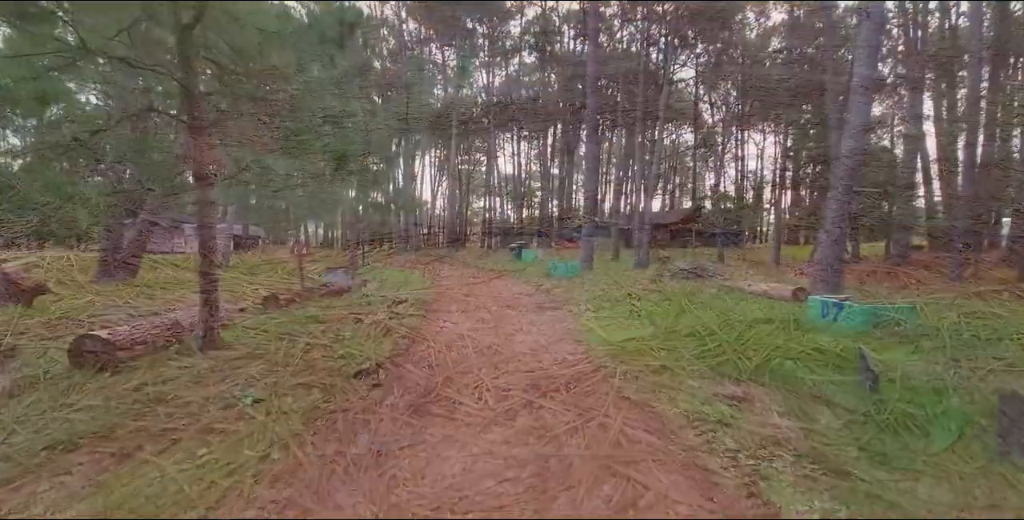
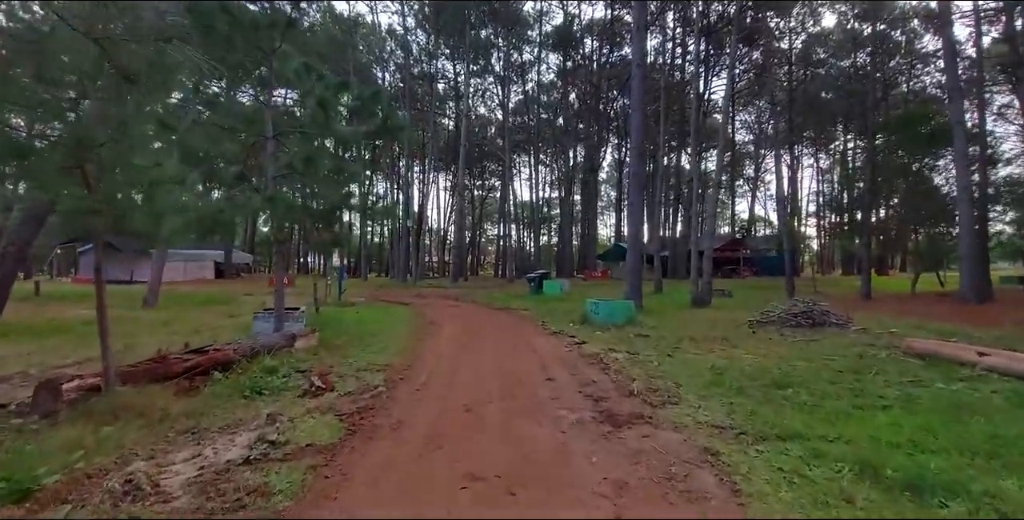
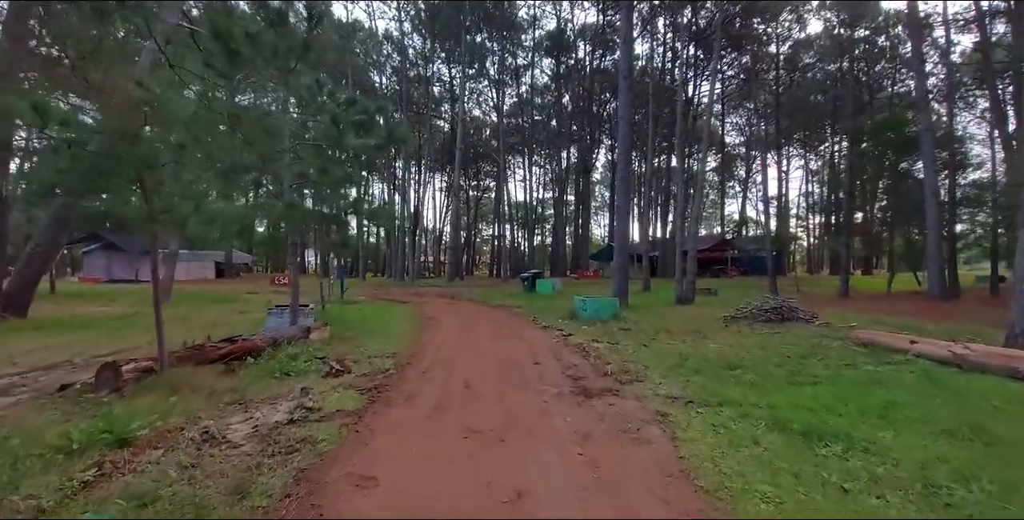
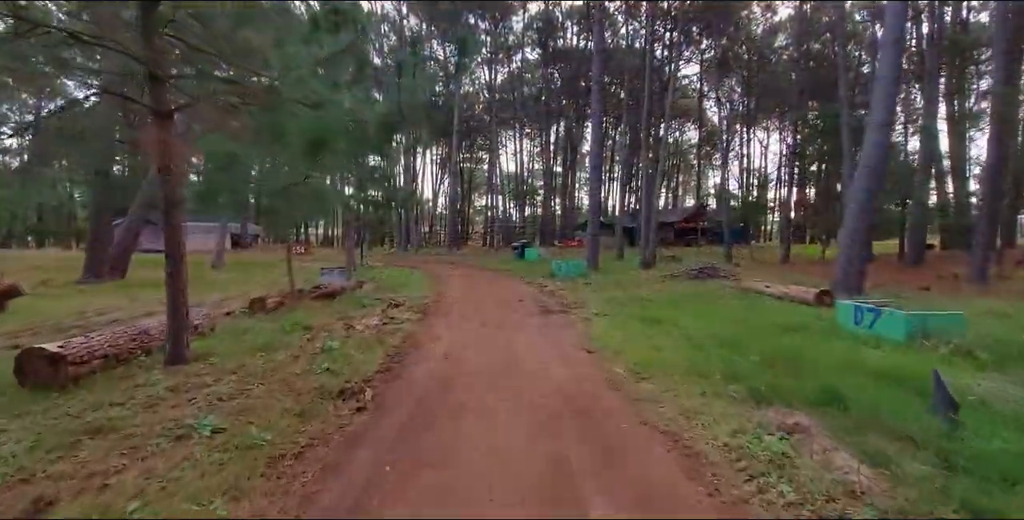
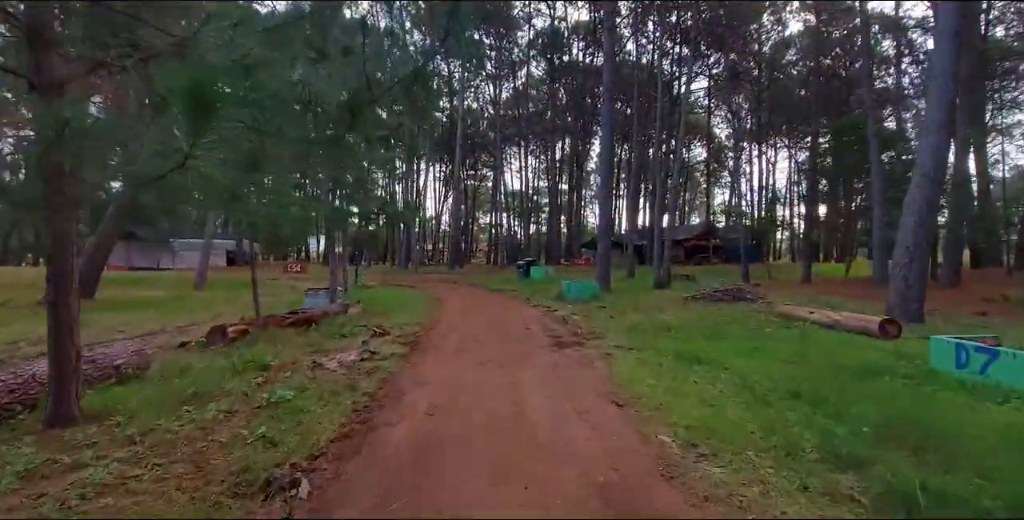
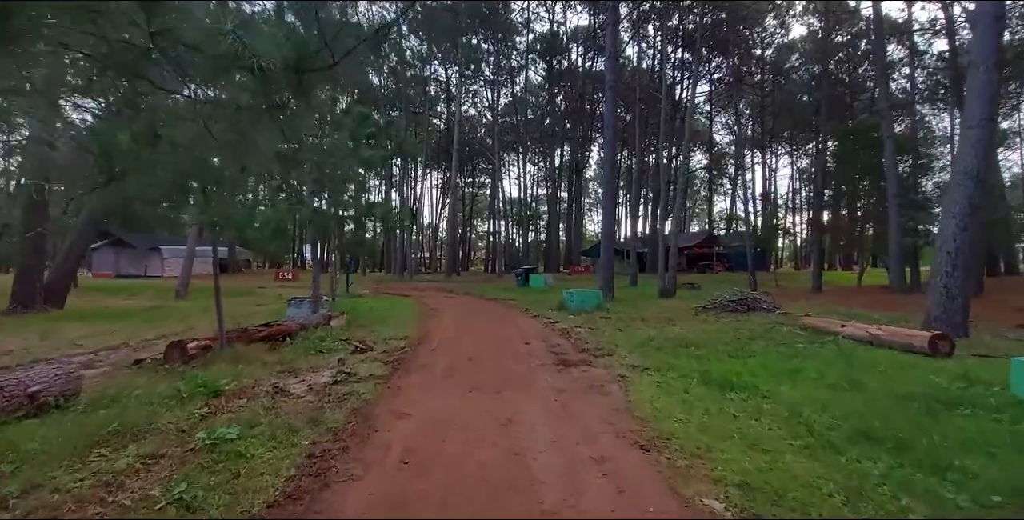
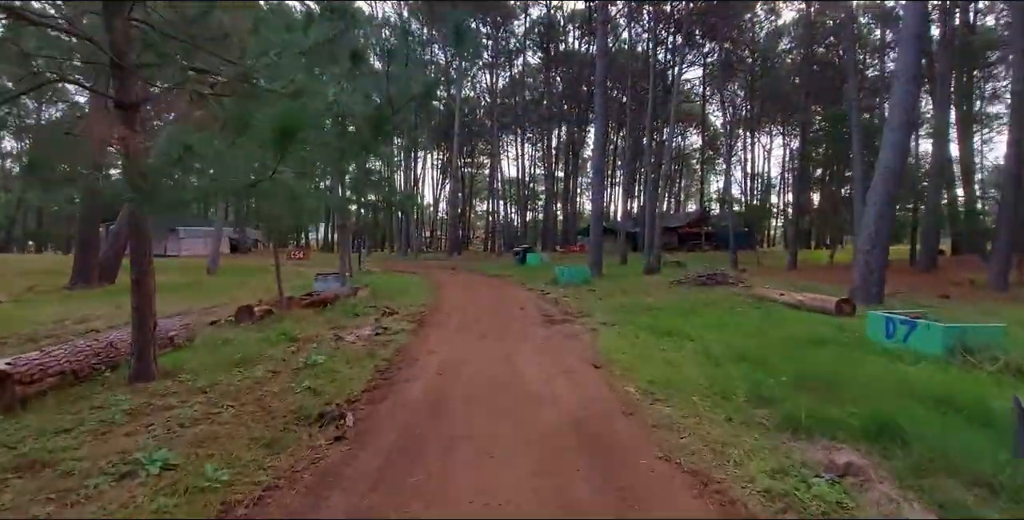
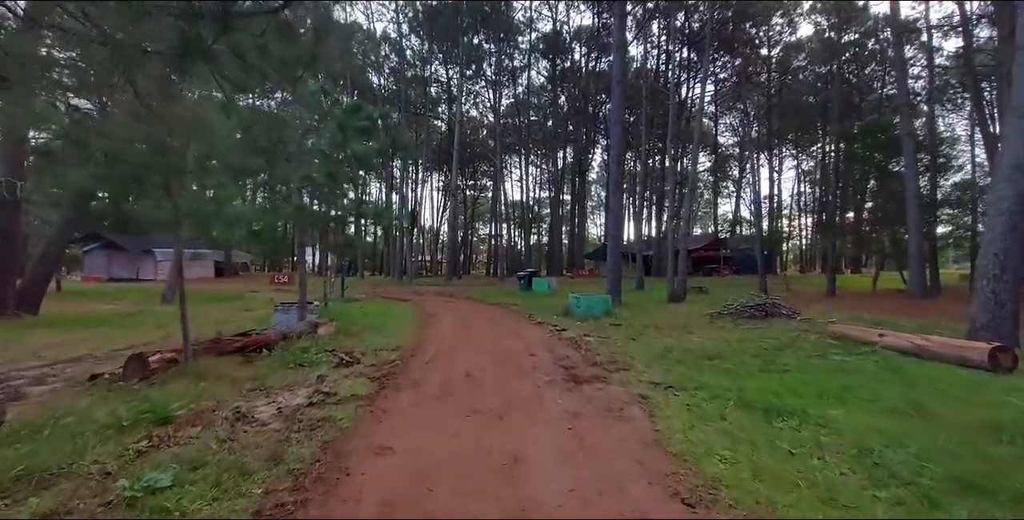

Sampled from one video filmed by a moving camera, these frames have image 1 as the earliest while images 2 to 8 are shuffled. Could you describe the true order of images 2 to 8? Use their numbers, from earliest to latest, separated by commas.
4, 7, 5, 6, 8, 3, 2
